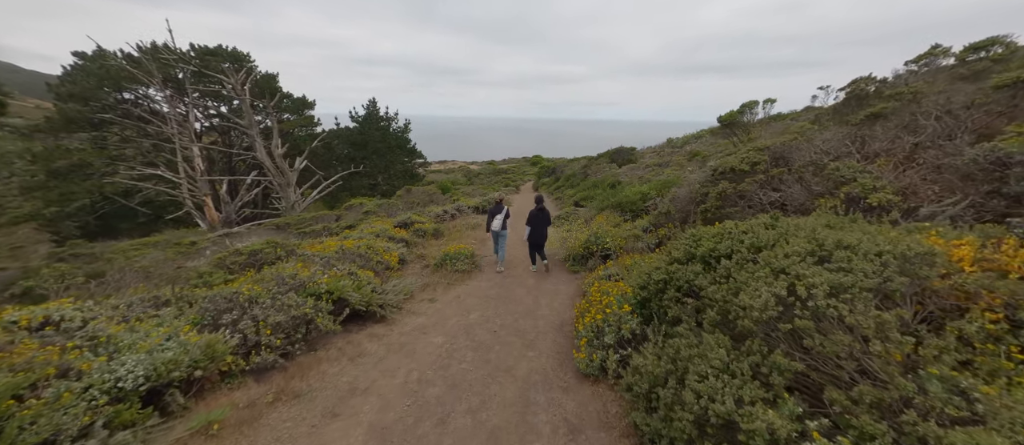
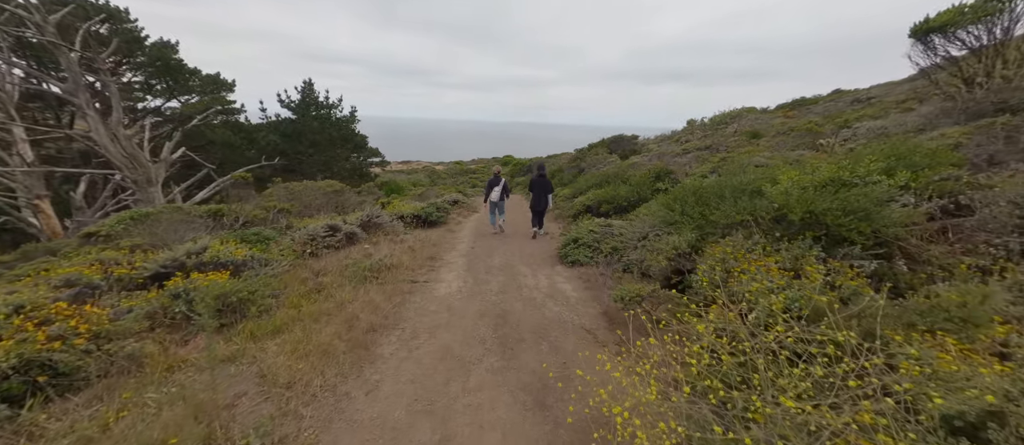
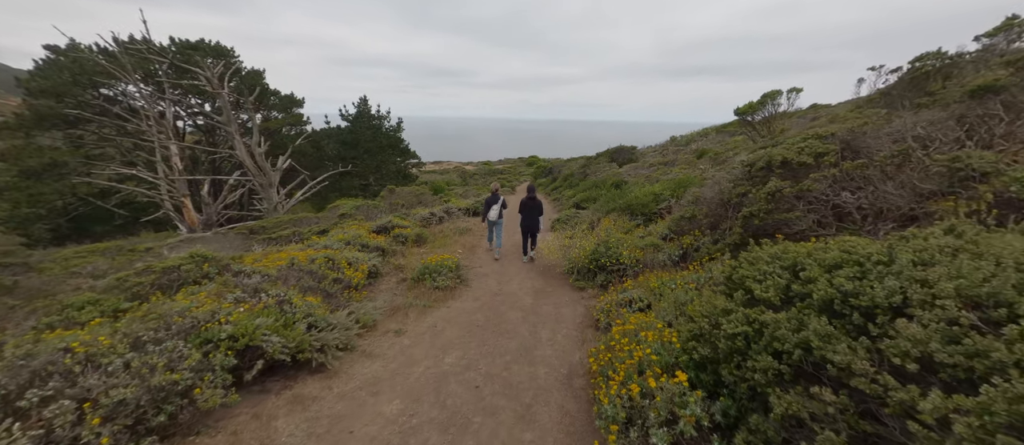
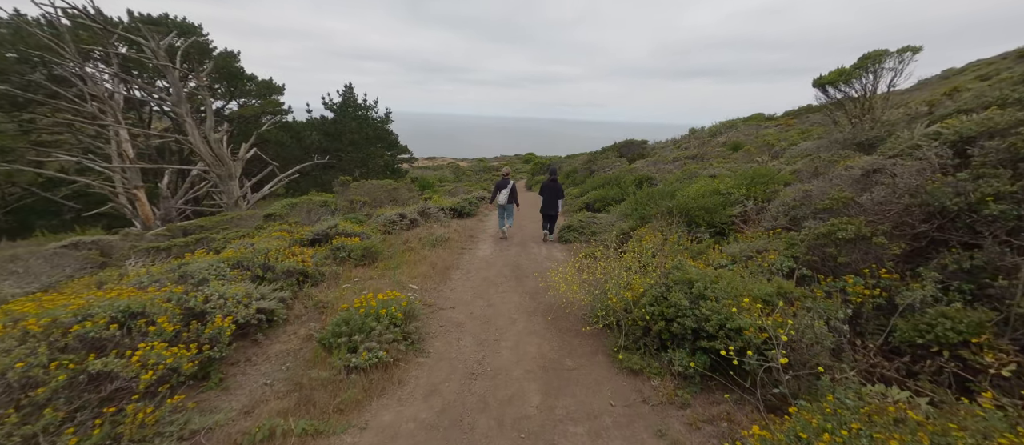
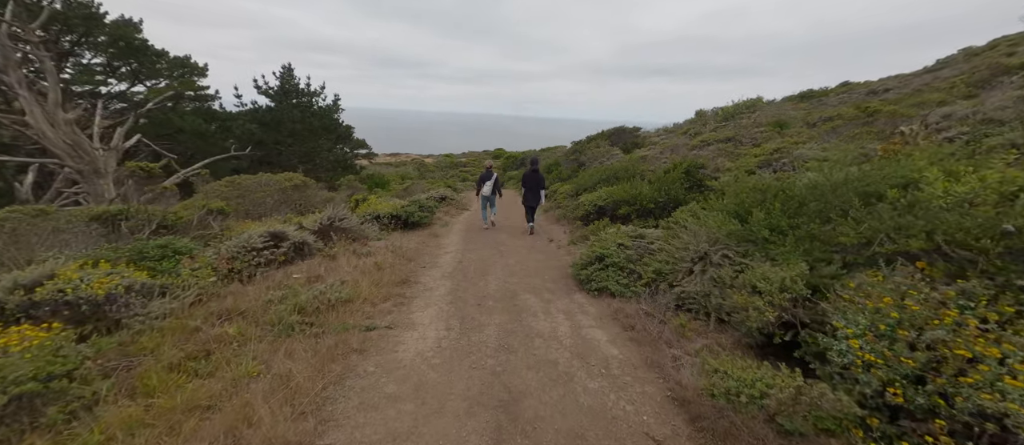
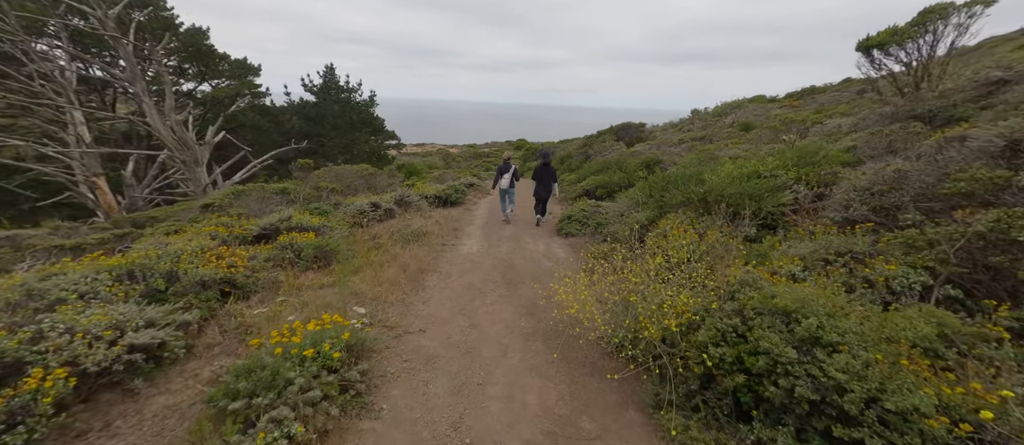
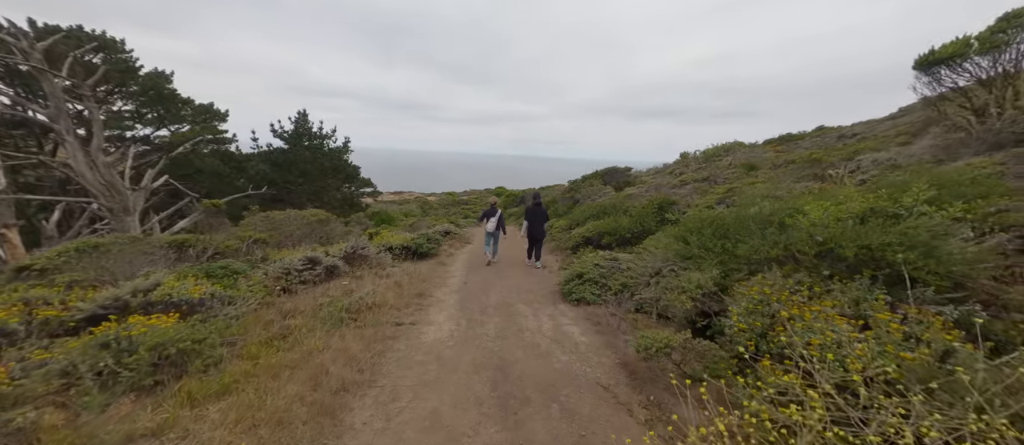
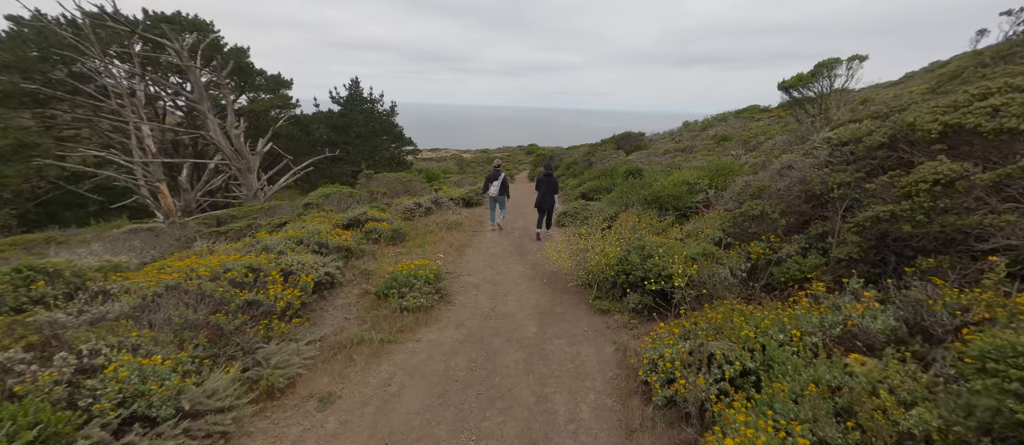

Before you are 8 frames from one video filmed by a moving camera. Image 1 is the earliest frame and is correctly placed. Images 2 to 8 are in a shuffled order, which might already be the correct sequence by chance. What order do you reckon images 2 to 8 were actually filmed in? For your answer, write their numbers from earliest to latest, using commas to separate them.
3, 8, 4, 6, 2, 7, 5
